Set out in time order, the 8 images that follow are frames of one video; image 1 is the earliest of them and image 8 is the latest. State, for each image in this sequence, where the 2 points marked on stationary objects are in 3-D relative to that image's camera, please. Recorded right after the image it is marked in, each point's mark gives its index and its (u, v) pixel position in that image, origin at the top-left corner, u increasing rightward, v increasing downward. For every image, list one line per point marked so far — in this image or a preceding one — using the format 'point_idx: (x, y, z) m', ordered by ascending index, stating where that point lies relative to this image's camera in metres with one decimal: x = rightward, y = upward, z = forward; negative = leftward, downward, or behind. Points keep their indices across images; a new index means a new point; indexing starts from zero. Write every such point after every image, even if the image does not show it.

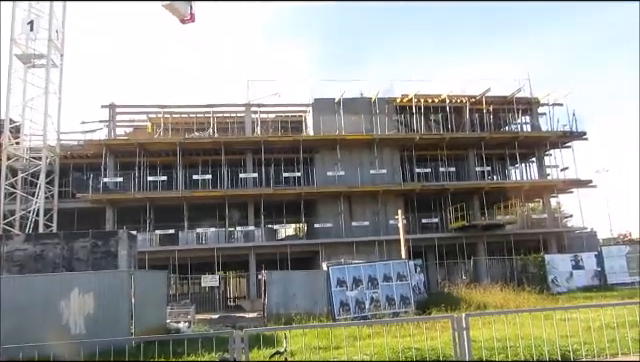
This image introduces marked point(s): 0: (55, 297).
0: (-7.5, -3.3, +15.4) m
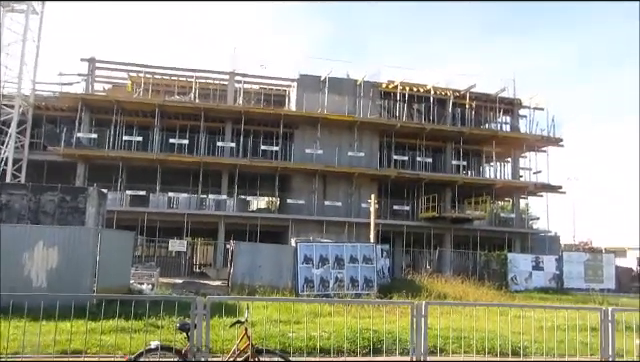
0: (-8.5, -1.9, +15.3) m
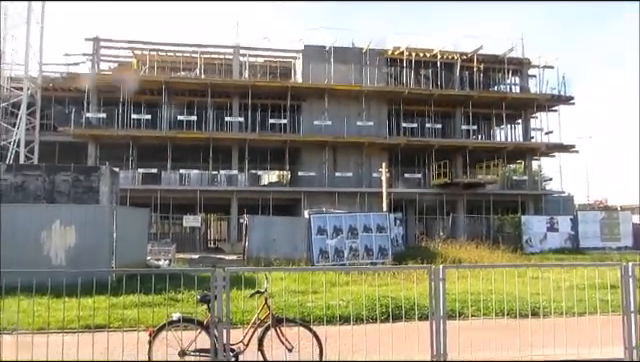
0: (-8.1, -1.4, +15.4) m
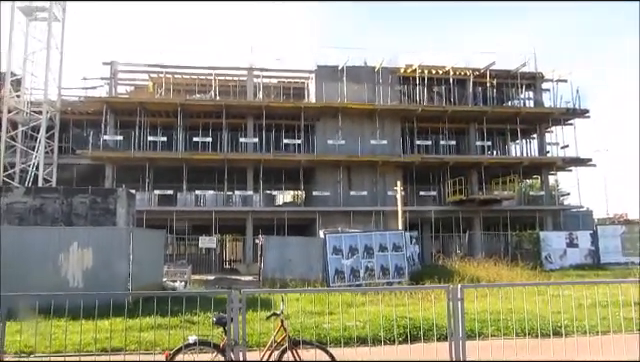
0: (-7.6, -2.0, +15.6) m
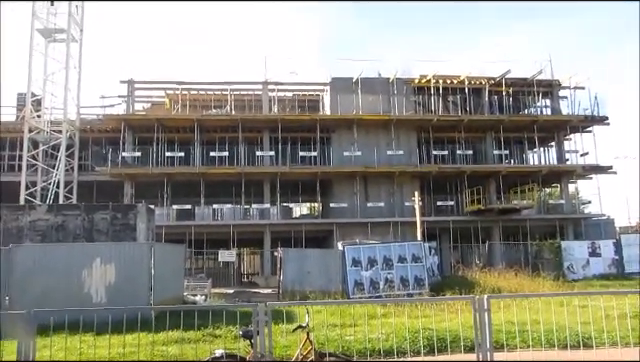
0: (-7.1, -2.5, +15.7) m
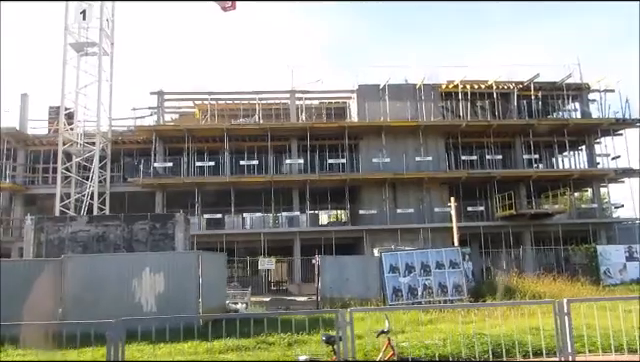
0: (-5.7, -2.8, +16.0) m
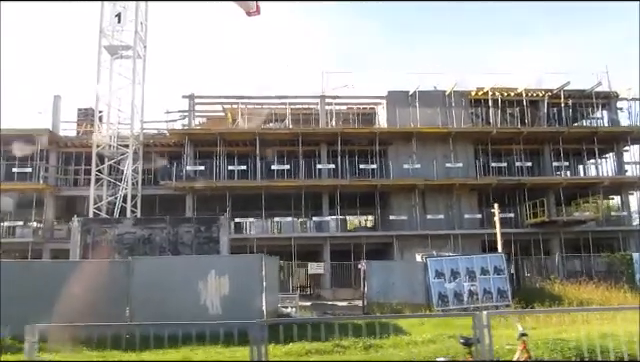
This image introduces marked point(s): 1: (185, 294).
0: (-3.8, -2.9, +16.0) m
1: (-4.0, -3.3, +15.9) m
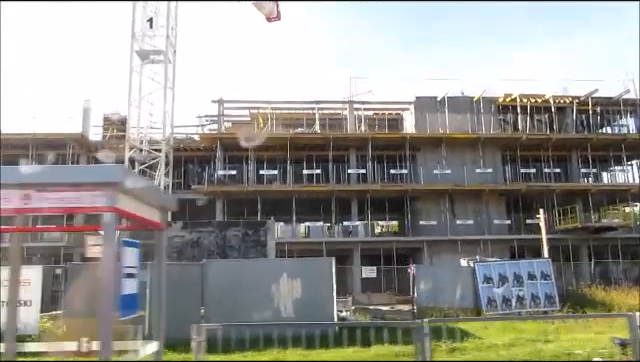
0: (-1.7, -3.0, +16.1) m
1: (-1.9, -3.4, +16.0) m
